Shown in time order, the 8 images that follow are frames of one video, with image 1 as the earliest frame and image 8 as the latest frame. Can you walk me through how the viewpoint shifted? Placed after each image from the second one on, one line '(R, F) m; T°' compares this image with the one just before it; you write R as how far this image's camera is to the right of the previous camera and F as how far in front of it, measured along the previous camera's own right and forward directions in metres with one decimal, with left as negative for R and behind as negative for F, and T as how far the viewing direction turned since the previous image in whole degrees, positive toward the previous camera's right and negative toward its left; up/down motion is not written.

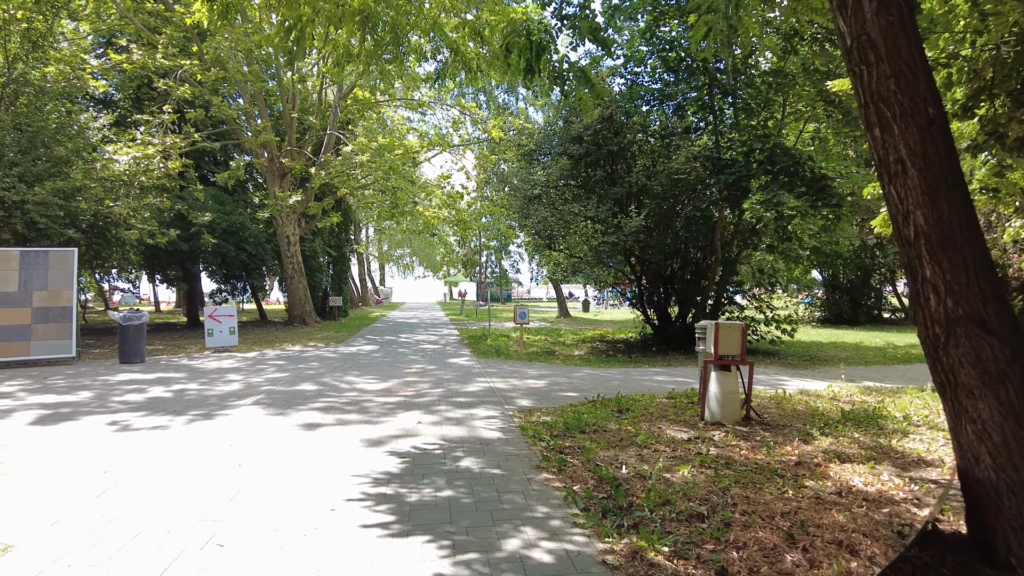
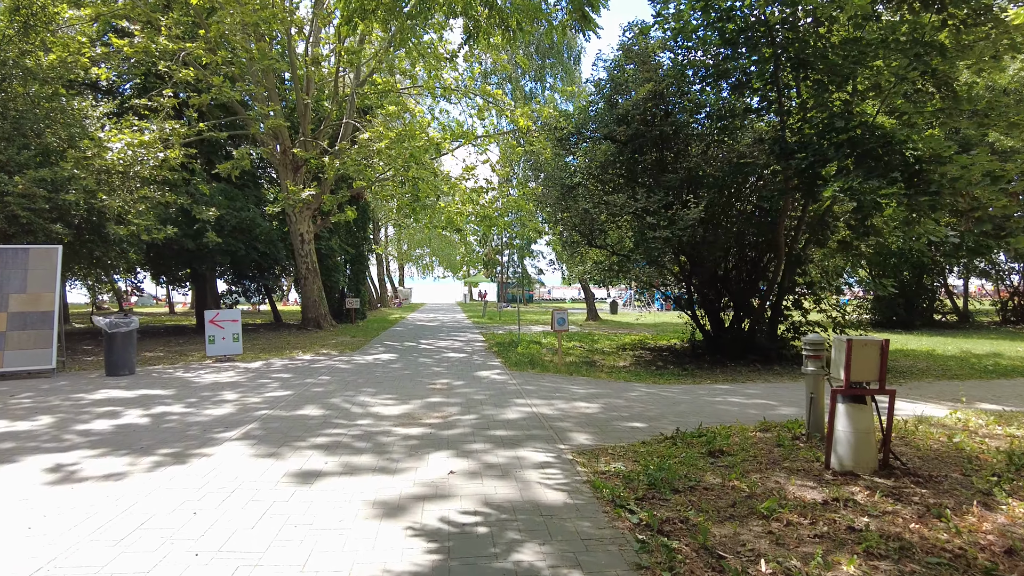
(-0.3, +1.5) m; -2°
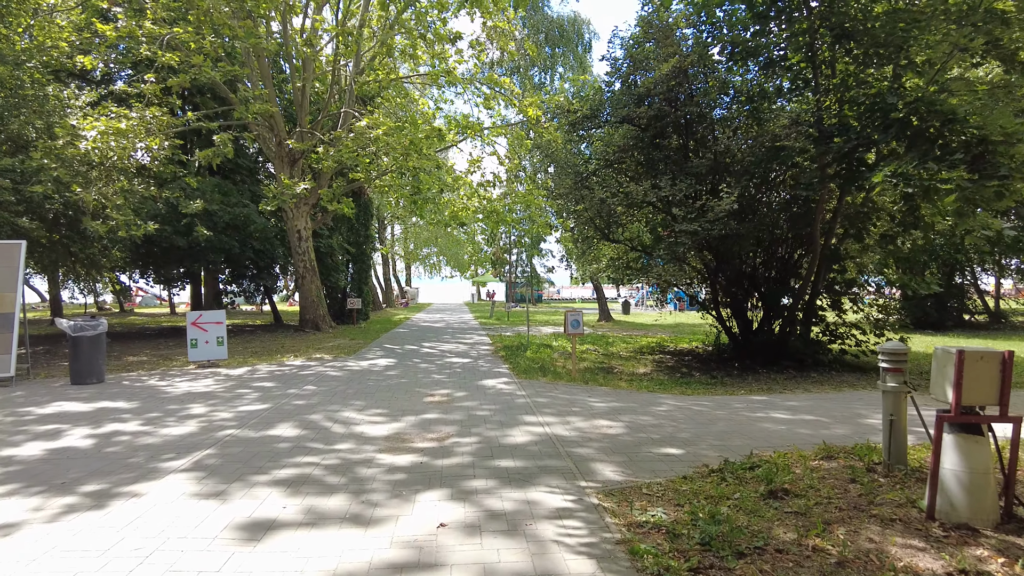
(0.0, +1.0) m; -1°
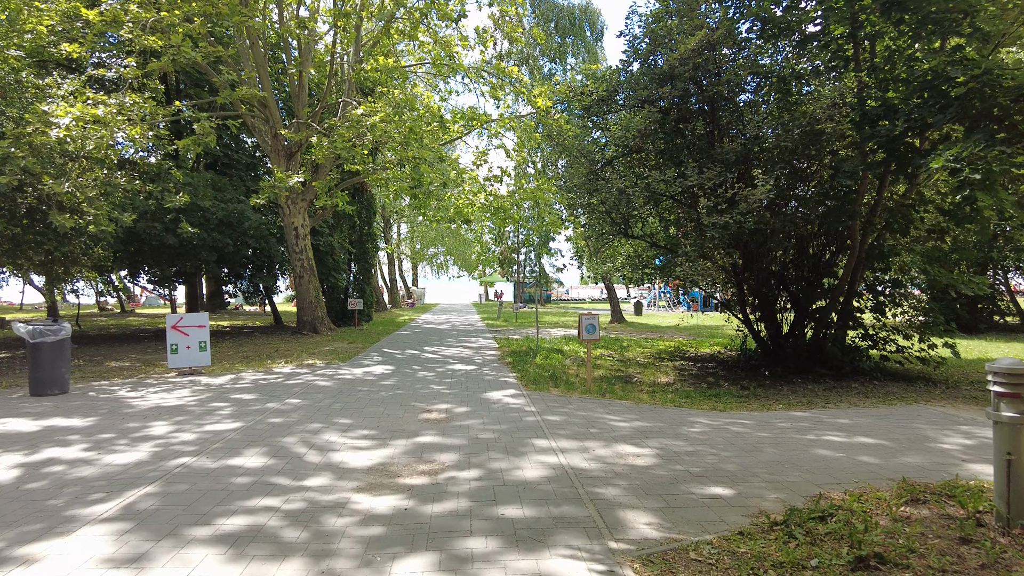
(0.0, +1.0) m; -1°
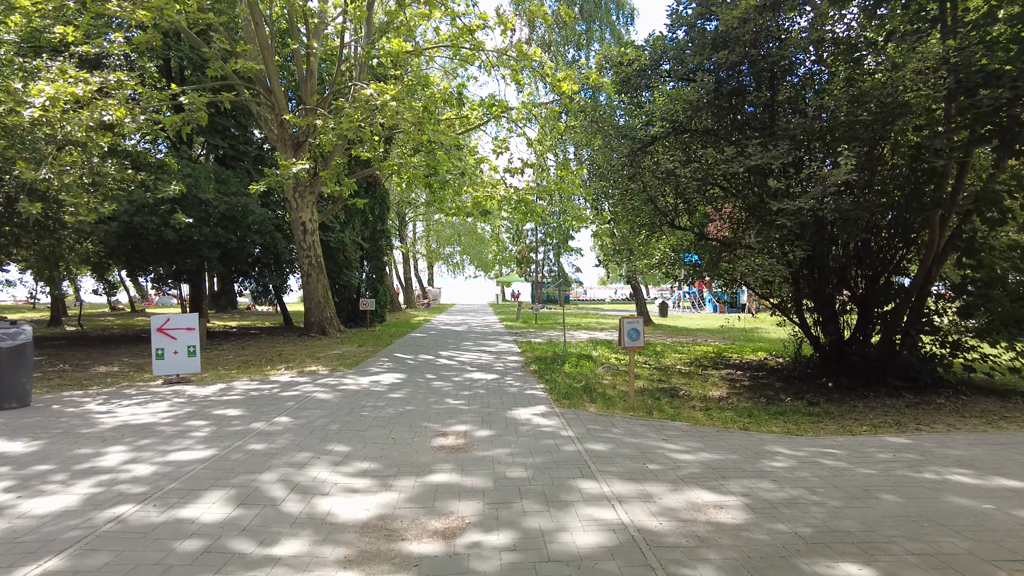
(-0.2, +1.2) m; -1°
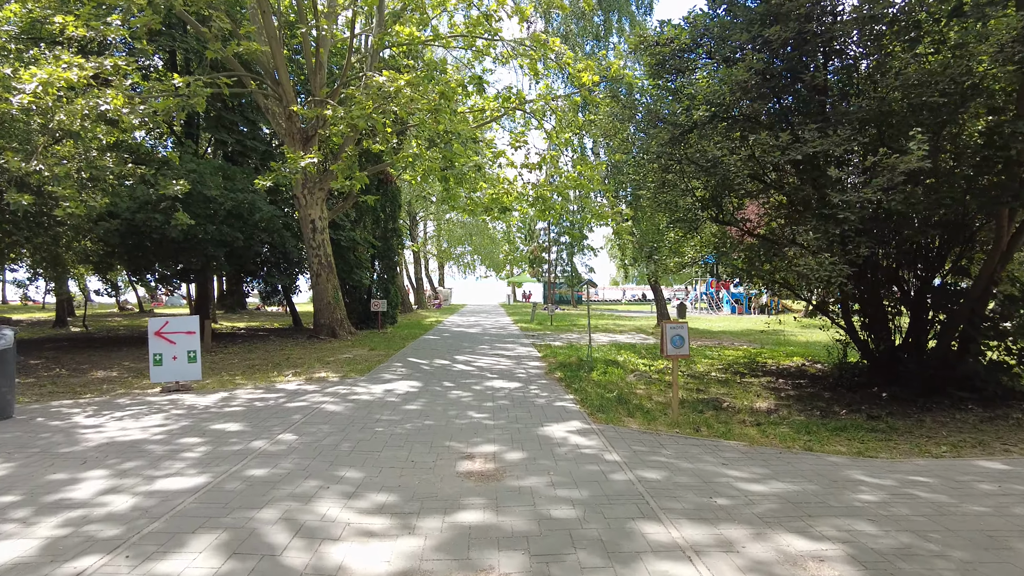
(-0.2, +0.7) m; -1°
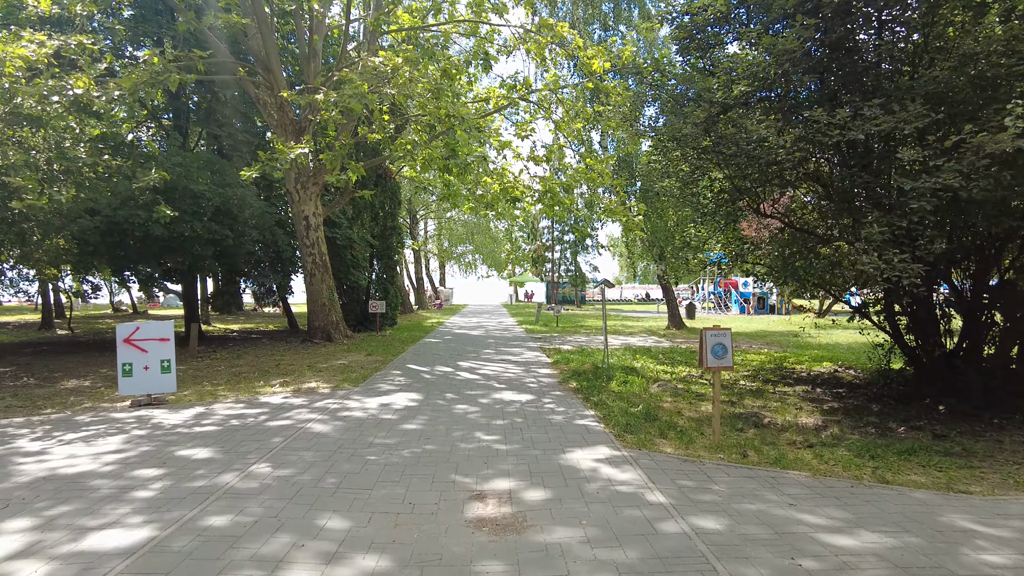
(-0.1, +0.9) m; 0°
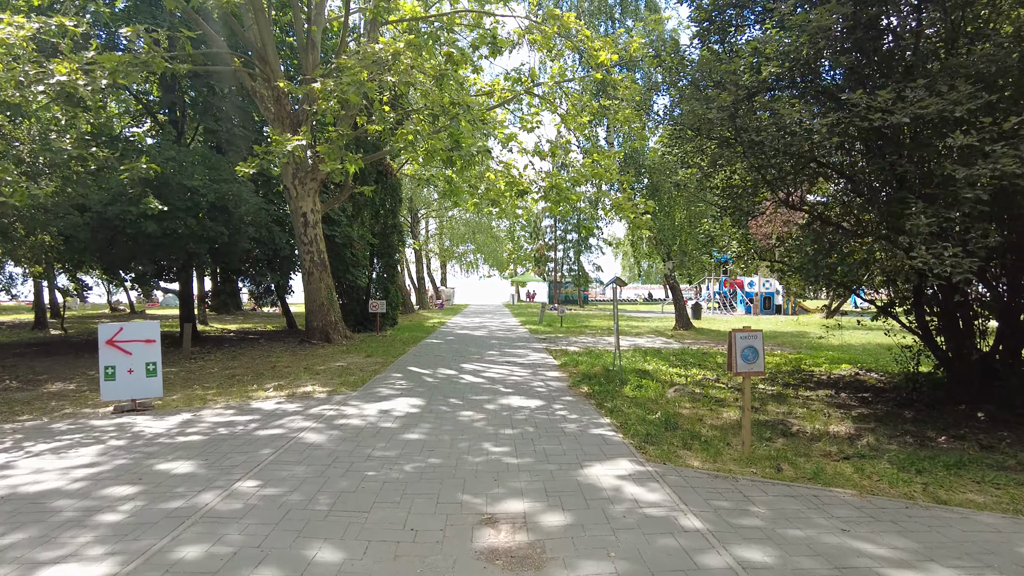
(-0.1, +0.5) m; 0°
